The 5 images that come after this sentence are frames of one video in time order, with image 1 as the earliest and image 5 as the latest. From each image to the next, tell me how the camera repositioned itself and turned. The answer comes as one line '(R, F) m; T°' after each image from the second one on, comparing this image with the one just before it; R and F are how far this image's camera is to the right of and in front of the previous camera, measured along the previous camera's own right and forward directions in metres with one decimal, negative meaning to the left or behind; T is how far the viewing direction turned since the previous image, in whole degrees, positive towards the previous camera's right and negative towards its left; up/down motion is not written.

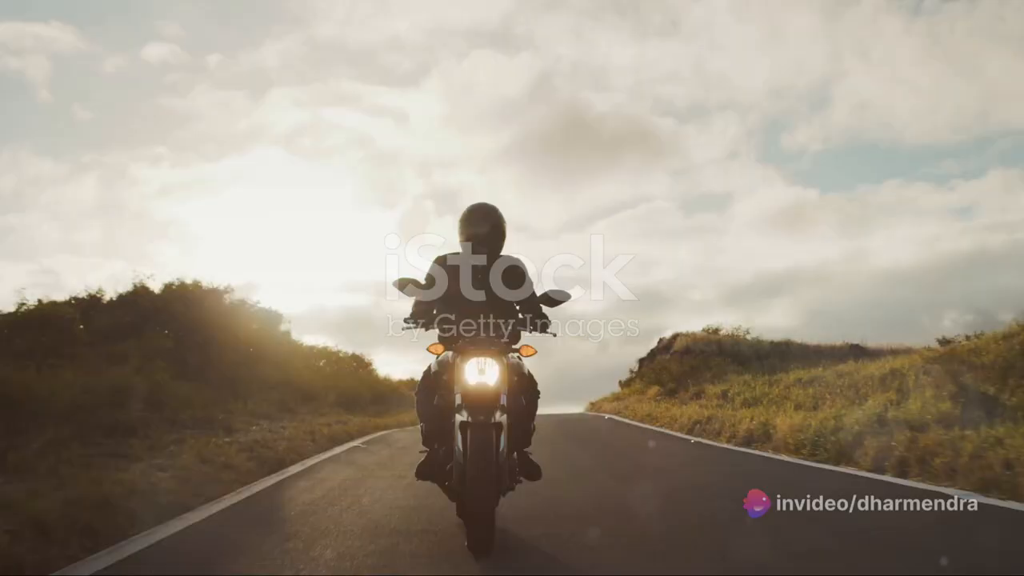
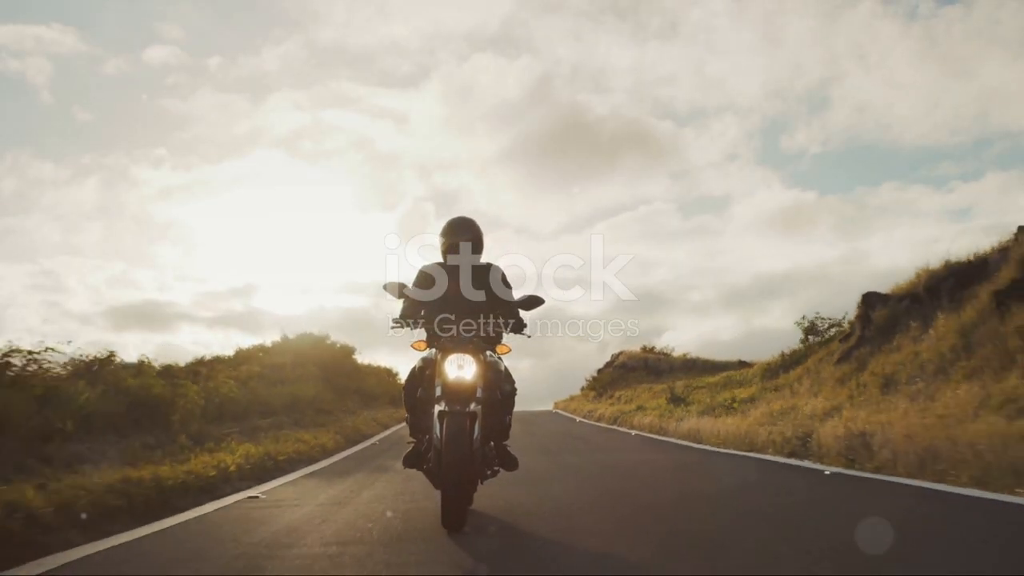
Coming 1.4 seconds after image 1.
(+0.1, -0.7) m; 0°
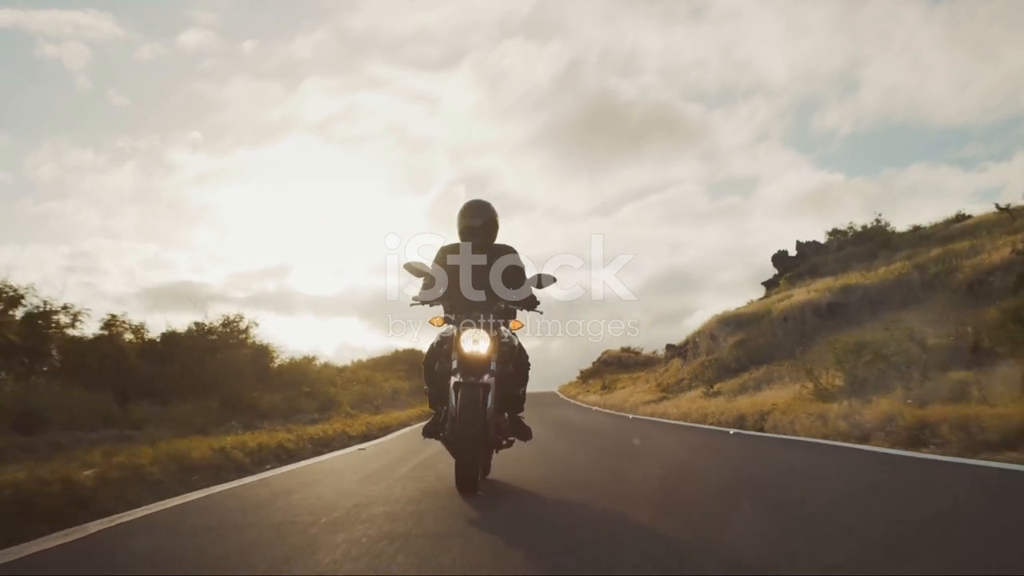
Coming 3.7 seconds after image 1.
(+0.5, -4.1) m; -2°
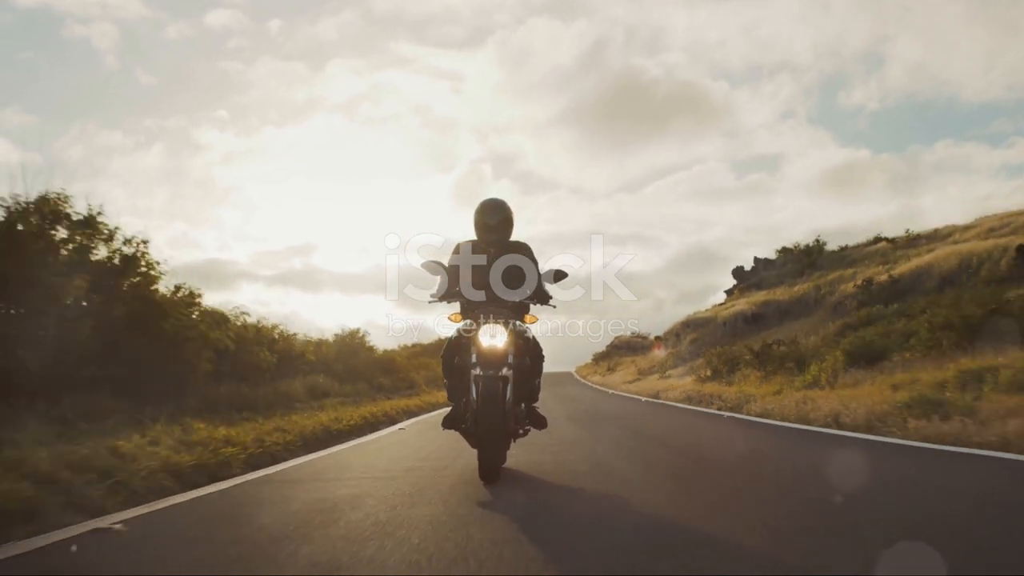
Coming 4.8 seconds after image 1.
(0.0, -2.6) m; -2°
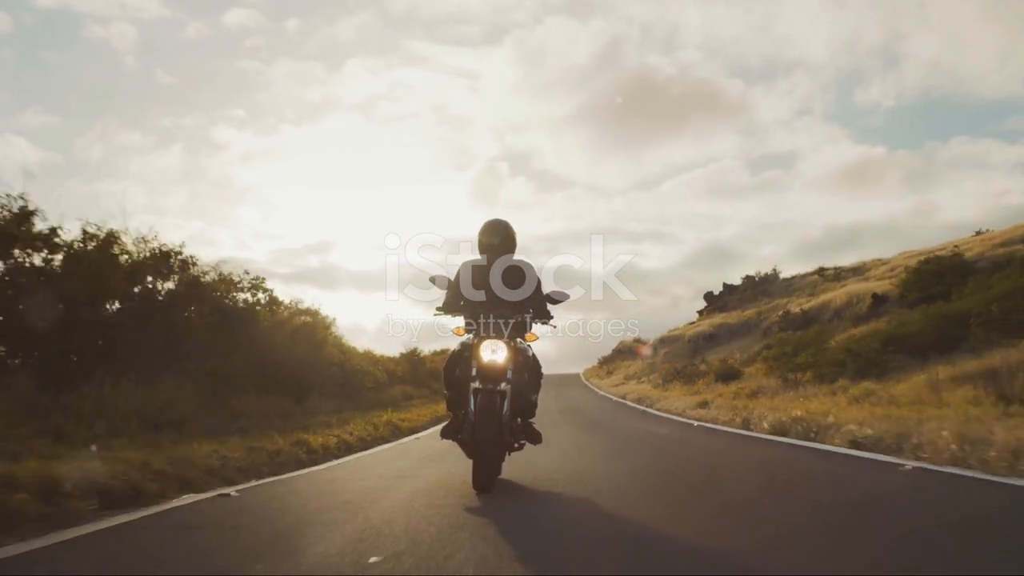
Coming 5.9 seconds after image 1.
(0.0, -2.7) m; -1°
